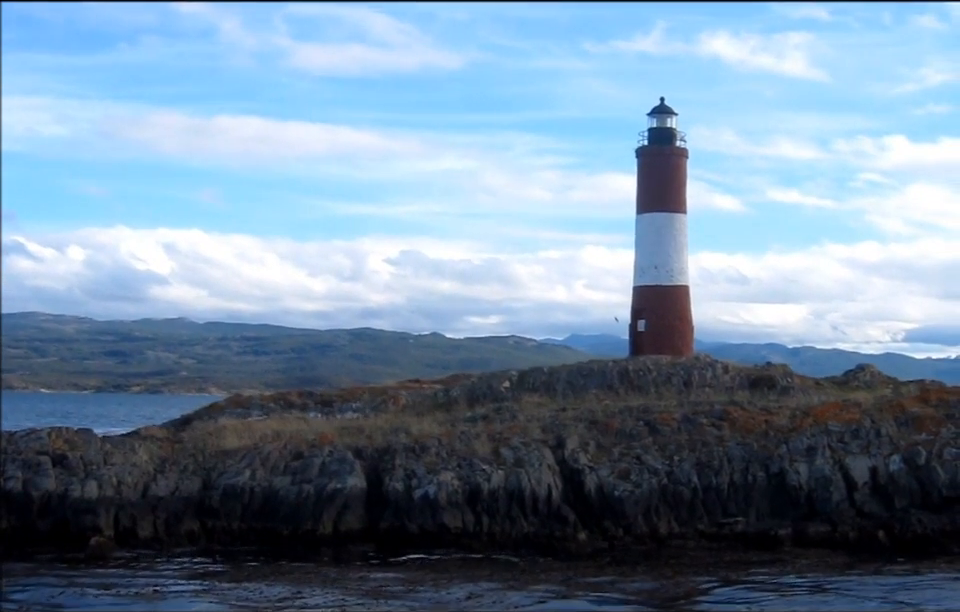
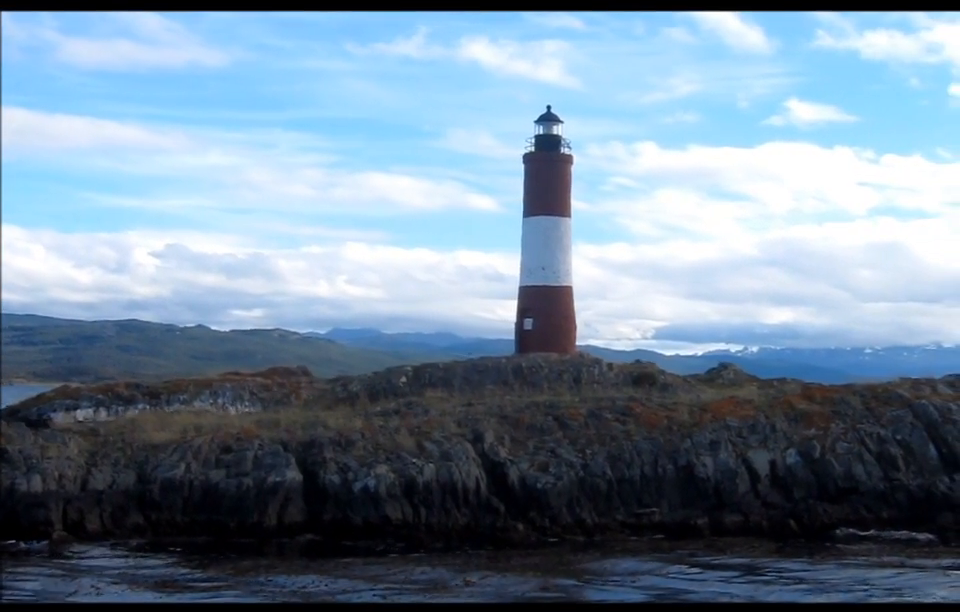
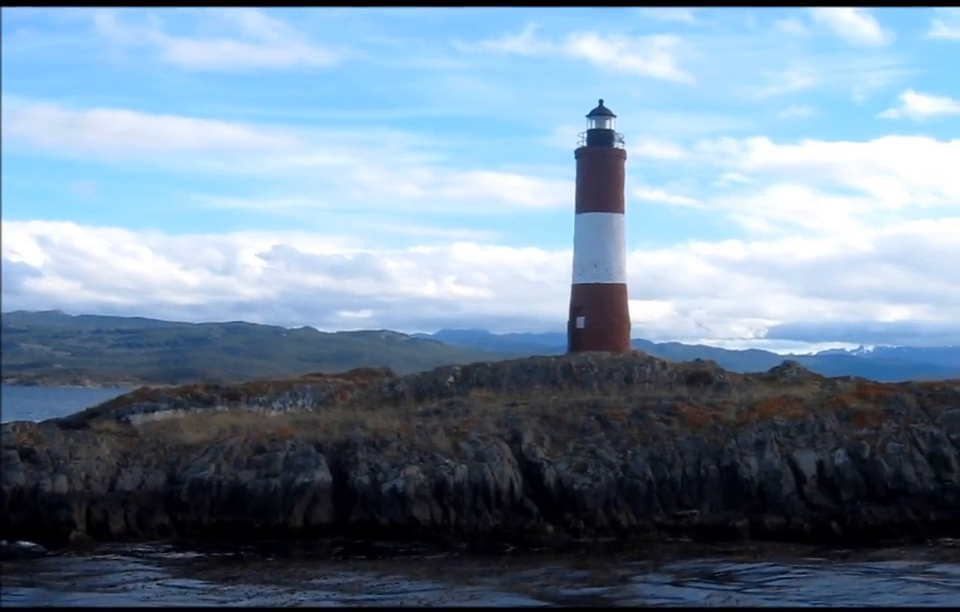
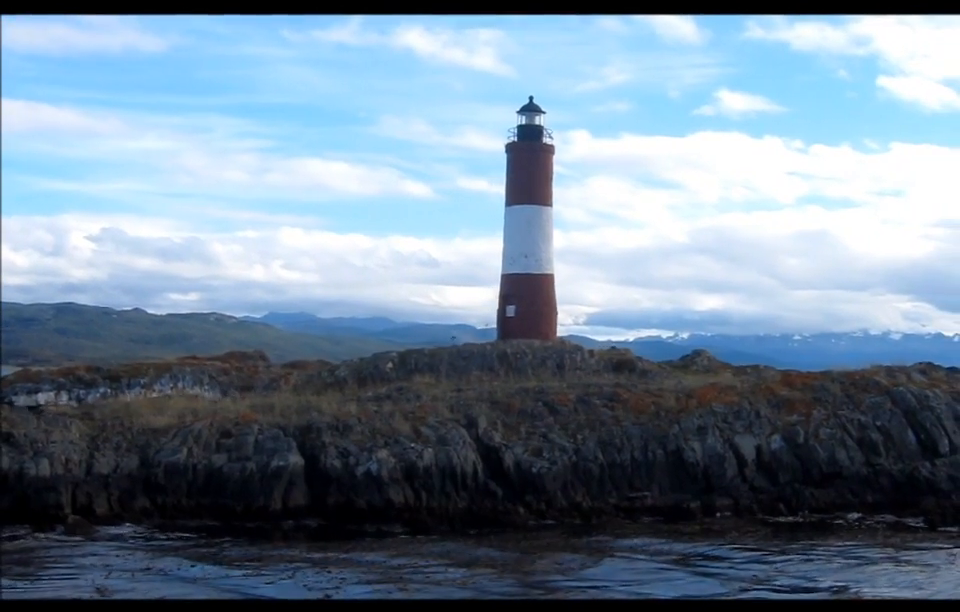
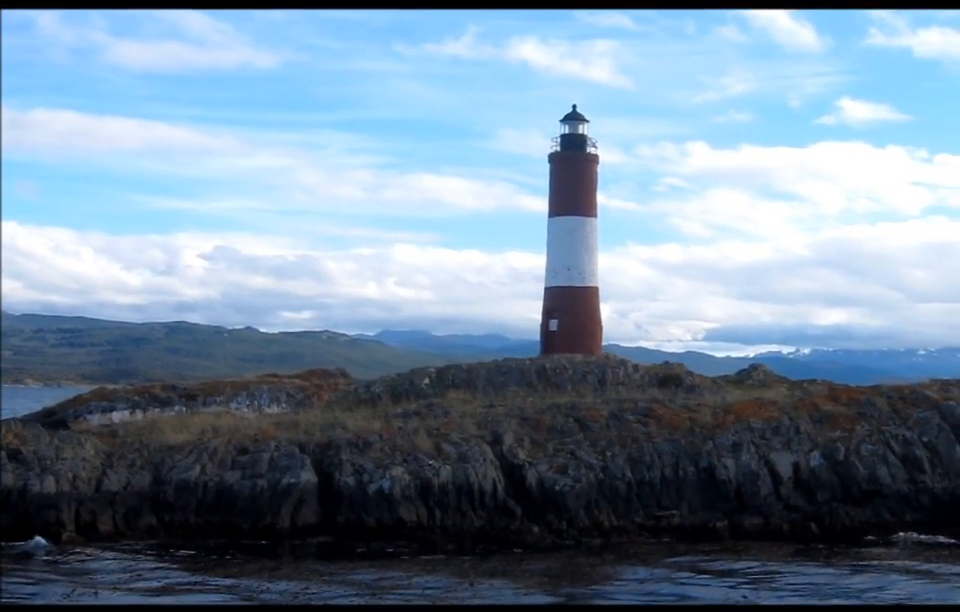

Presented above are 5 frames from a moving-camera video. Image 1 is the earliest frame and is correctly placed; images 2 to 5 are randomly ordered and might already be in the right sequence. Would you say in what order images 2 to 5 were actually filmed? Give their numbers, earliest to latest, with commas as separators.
3, 5, 2, 4
